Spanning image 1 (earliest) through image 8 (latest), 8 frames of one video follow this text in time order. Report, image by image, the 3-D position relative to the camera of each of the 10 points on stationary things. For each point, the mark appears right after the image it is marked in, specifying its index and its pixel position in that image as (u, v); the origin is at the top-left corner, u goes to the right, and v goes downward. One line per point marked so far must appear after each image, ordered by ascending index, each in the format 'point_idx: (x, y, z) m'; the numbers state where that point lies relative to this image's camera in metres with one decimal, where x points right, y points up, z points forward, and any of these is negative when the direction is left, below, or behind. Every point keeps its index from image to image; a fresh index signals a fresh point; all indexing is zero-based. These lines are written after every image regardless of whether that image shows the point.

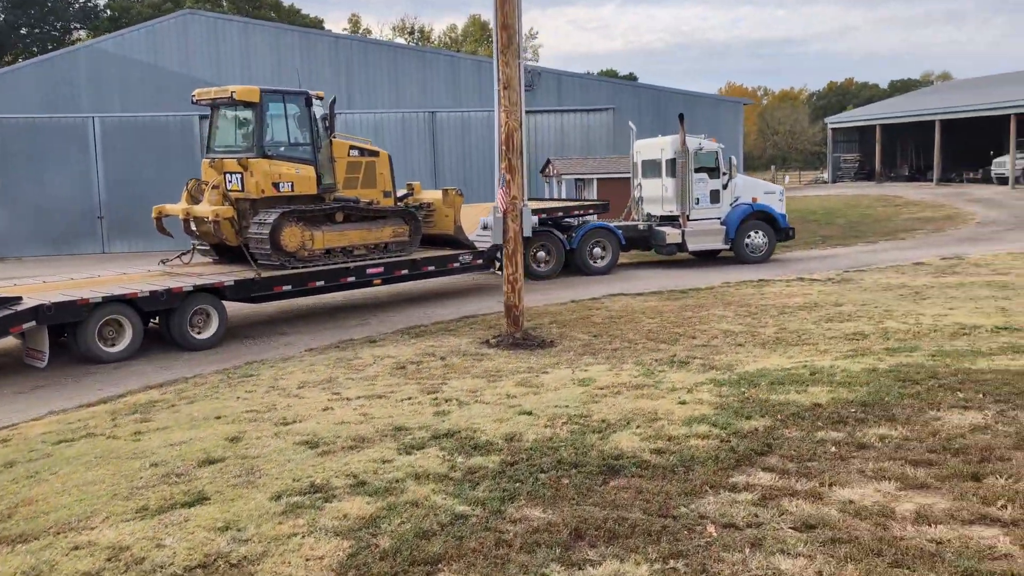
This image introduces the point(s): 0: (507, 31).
0: (-0.1, +2.3, +8.5) m
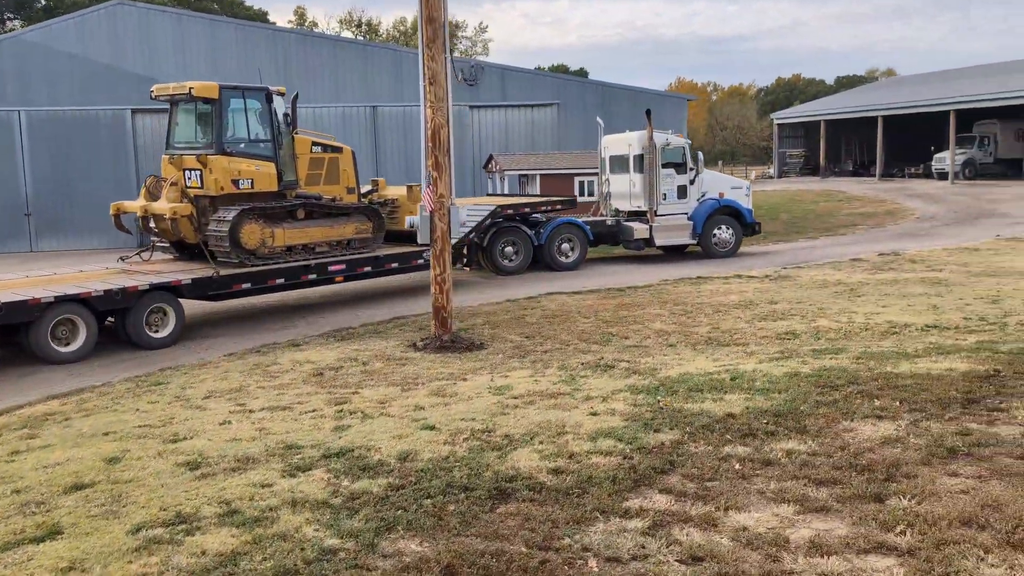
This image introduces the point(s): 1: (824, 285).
0: (-0.7, +2.3, +8.3) m
1: (+4.0, 0.0, +12.3) m
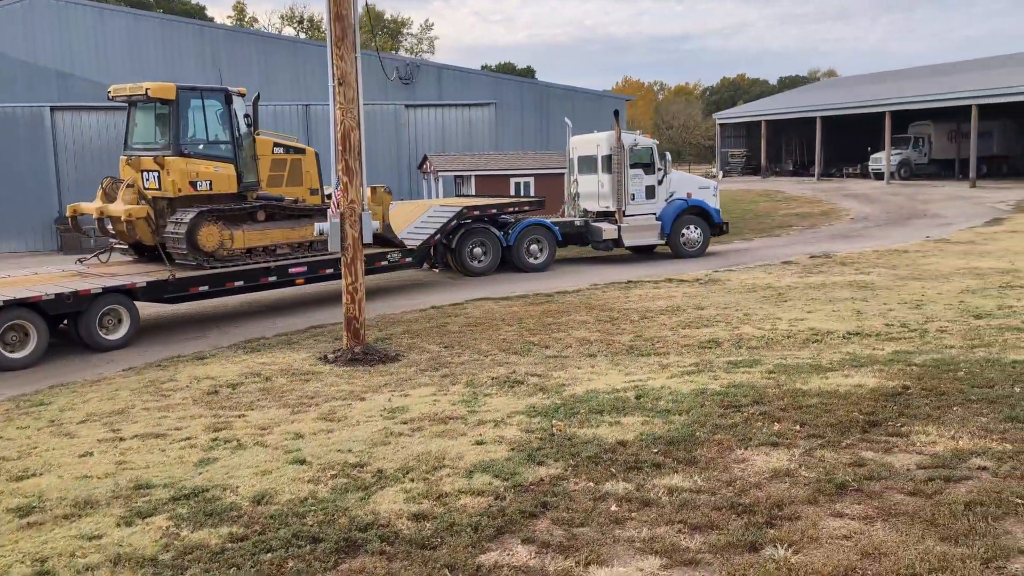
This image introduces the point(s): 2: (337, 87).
0: (-1.4, +2.2, +7.9) m
1: (+3.1, 0.0, +12.2) m
2: (-1.5, +1.7, +8.1) m
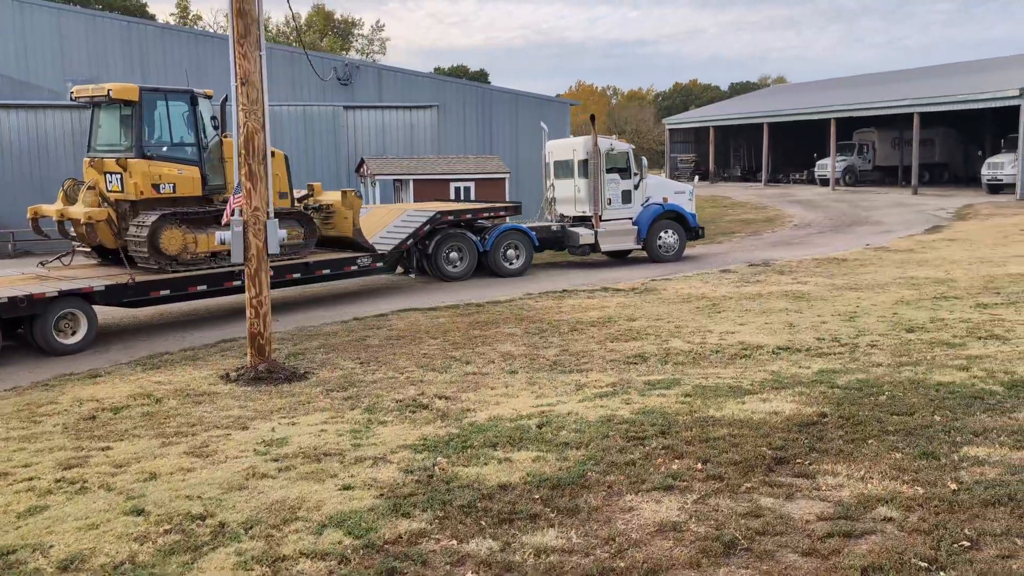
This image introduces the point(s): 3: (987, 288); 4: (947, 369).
0: (-2.1, +2.1, +7.5) m
1: (+2.2, -0.1, +11.9) m
2: (-2.2, +1.6, +7.6) m
3: (+5.9, 0.0, +11.9) m
4: (+2.9, -0.5, +6.3) m
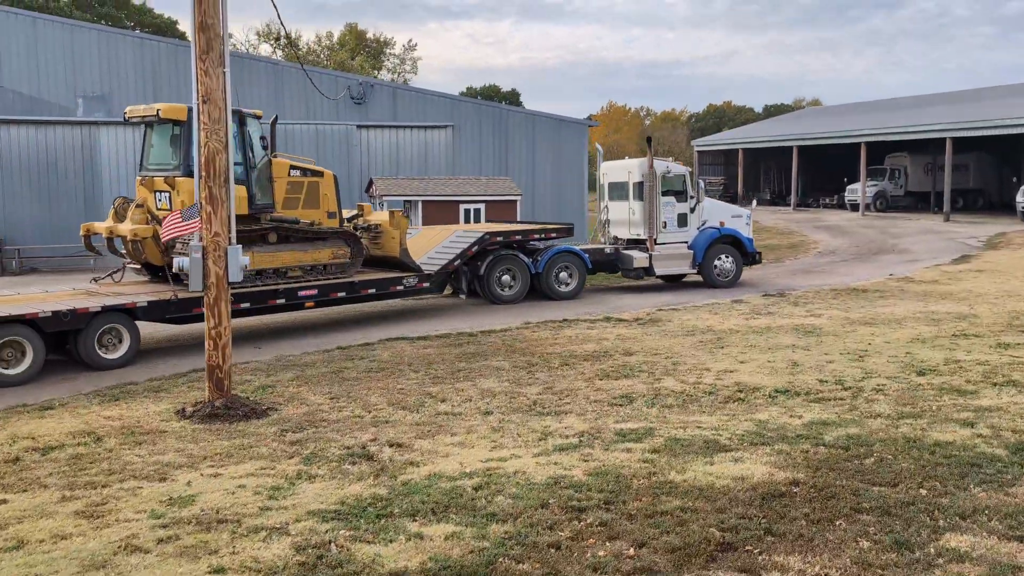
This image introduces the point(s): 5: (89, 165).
0: (-2.3, +1.9, +7.1) m
1: (+2.1, -0.5, +11.3) m
2: (-2.4, +1.4, +7.2) m
3: (+5.9, -0.5, +11.2) m
4: (+2.7, -0.8, +5.7) m
5: (-8.8, +2.6, +19.8) m
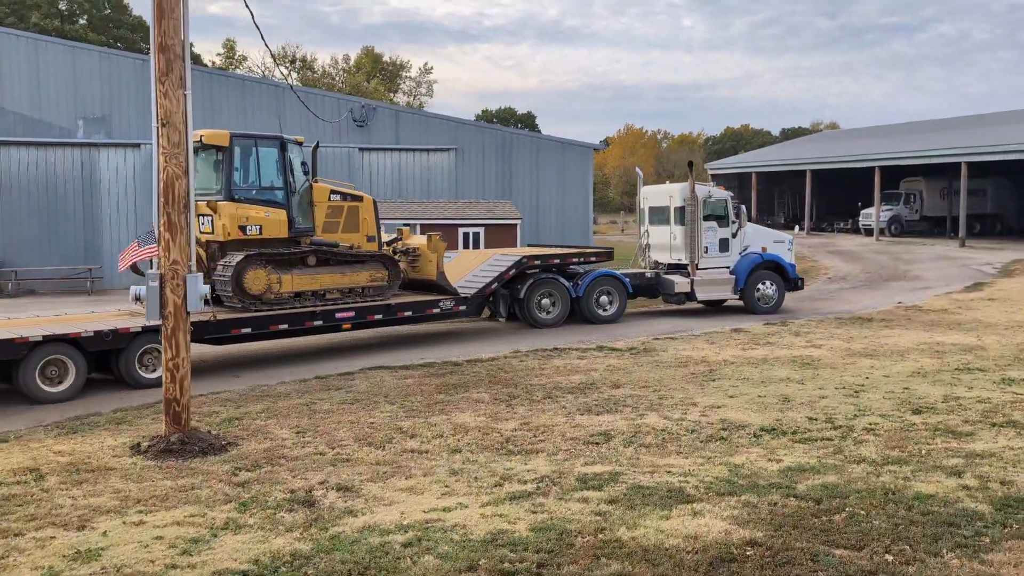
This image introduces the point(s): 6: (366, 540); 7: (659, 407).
0: (-2.5, +1.7, +6.8) m
1: (+2.0, -0.9, +11.0) m
2: (-2.6, +1.1, +6.9) m
3: (+5.7, -0.8, +10.8) m
4: (+2.4, -1.0, +5.3) m
5: (-8.8, +2.1, +19.7) m
6: (-0.6, -1.1, +4.2) m
7: (+1.3, -1.1, +8.6) m
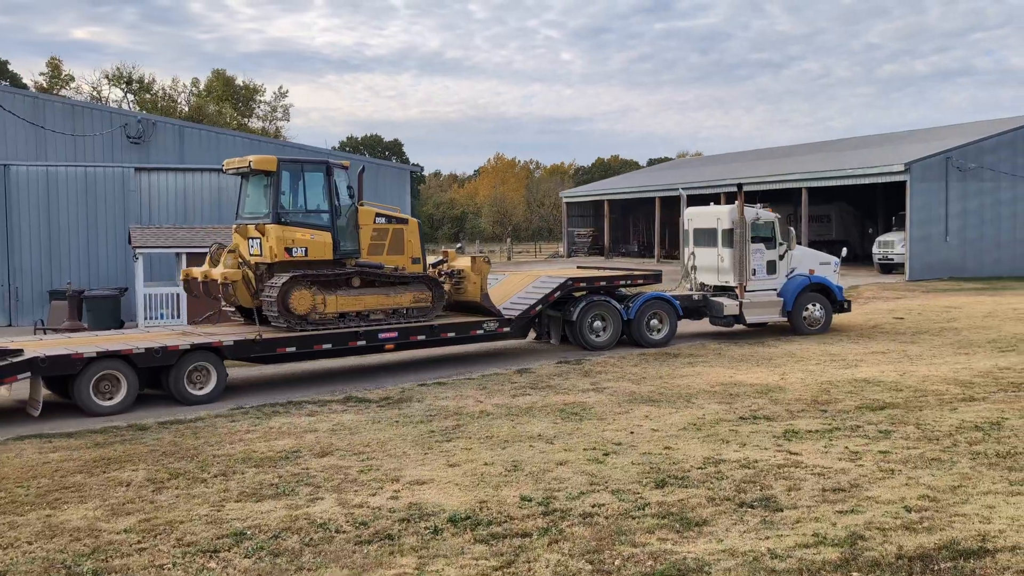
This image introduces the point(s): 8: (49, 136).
0: (-4.8, +1.4, +4.5) m
1: (-0.8, -1.2, +9.1) m
2: (-4.8, +0.9, +4.6) m
3: (+3.0, -1.1, +9.4) m
4: (+0.3, -1.2, +3.6) m
5: (-12.6, +1.3, +16.6) m
6: (-2.5, -1.3, +2.1) m
7: (-1.1, -1.4, +6.7) m
8: (-9.1, +3.1, +18.9) m
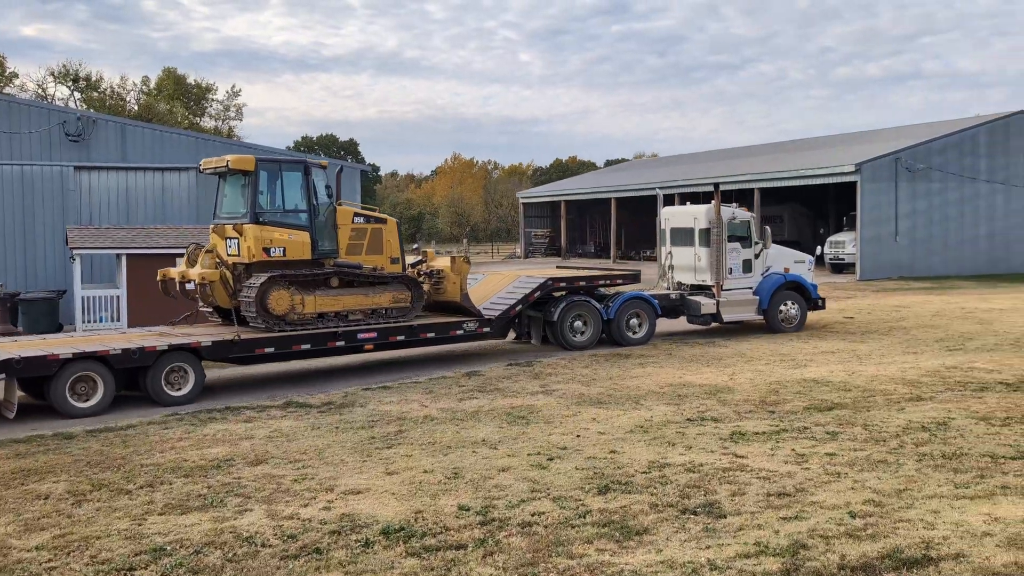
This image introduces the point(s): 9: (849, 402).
0: (-5.1, +1.3, +4.1) m
1: (-1.3, -1.3, +8.8) m
2: (-5.2, +0.8, +4.2) m
3: (+2.4, -1.1, +9.3) m
4: (0.0, -1.2, +3.4) m
5: (-13.4, +1.3, +15.8) m
6: (-2.8, -1.3, +1.7) m
7: (-1.5, -1.4, +6.4) m
8: (-10.0, +3.1, +18.3) m
9: (+3.2, -1.1, +9.2) m
